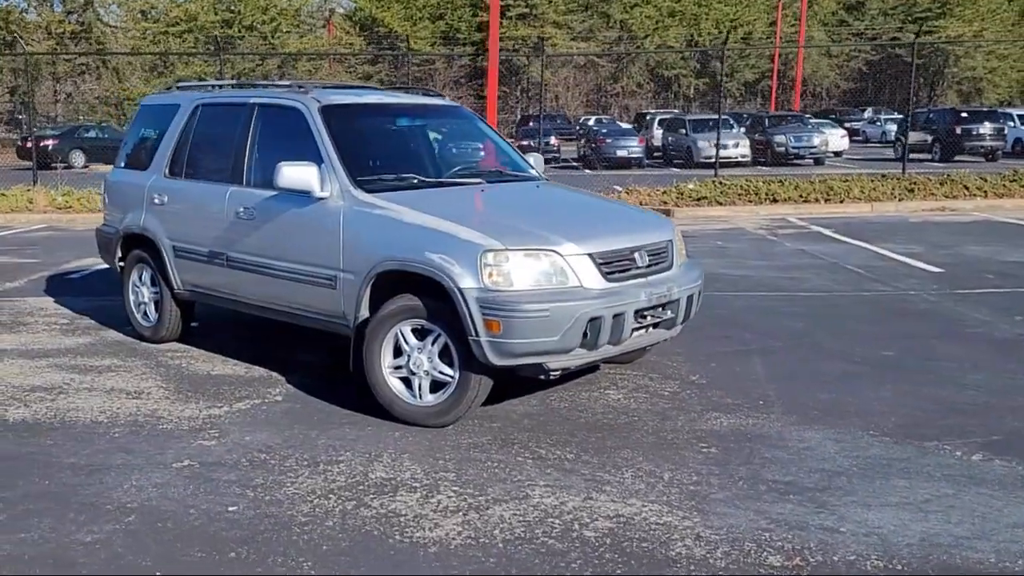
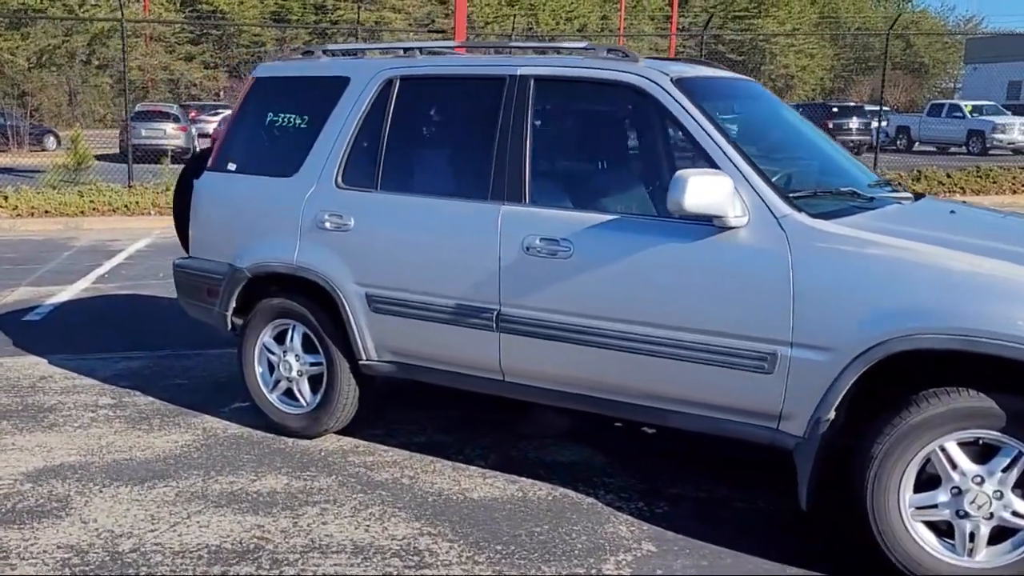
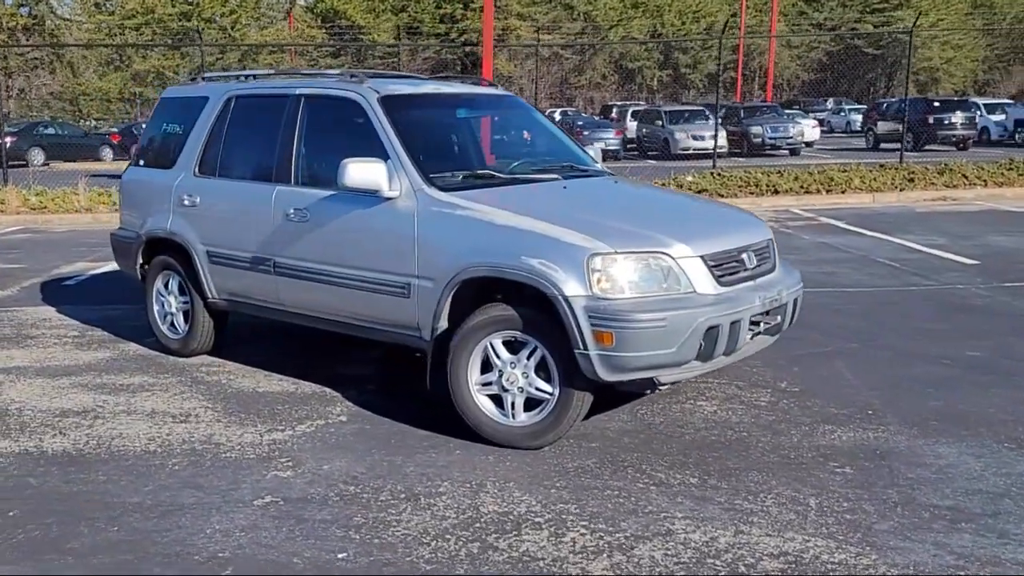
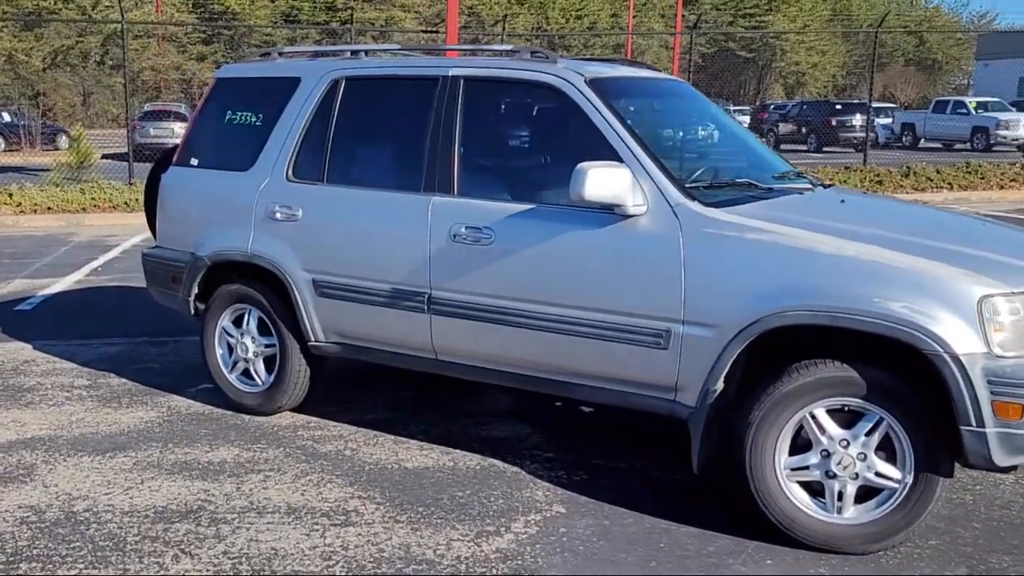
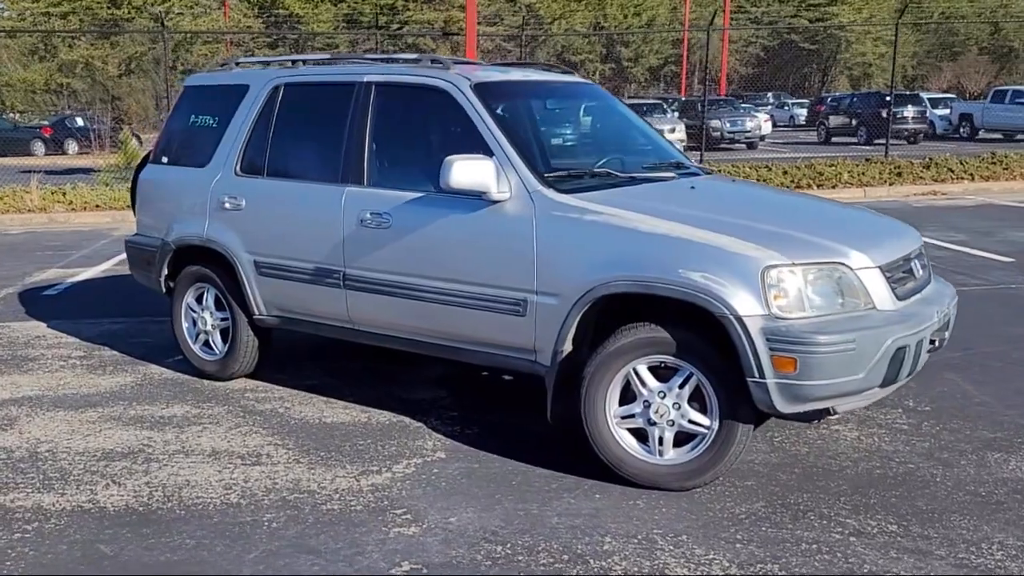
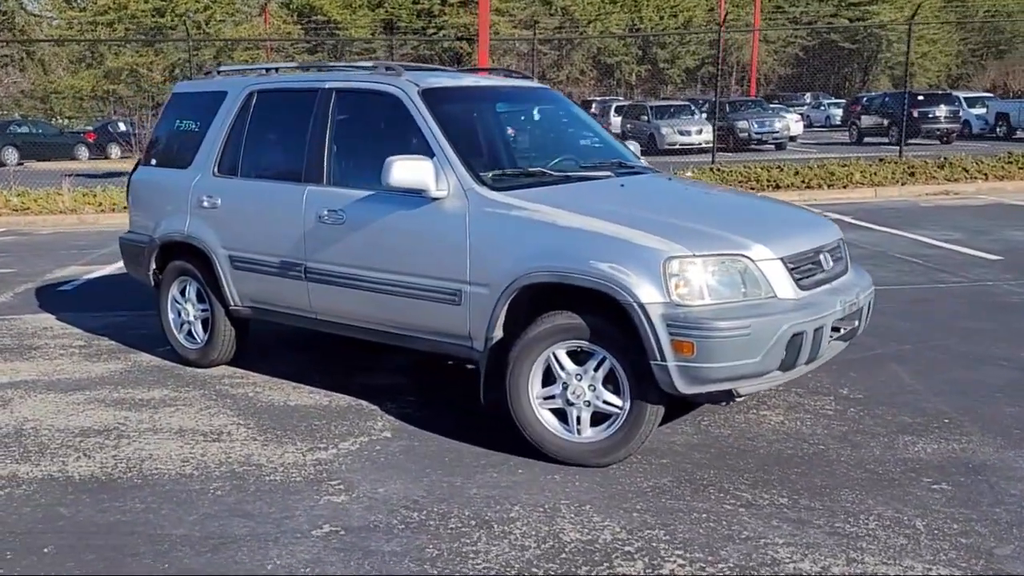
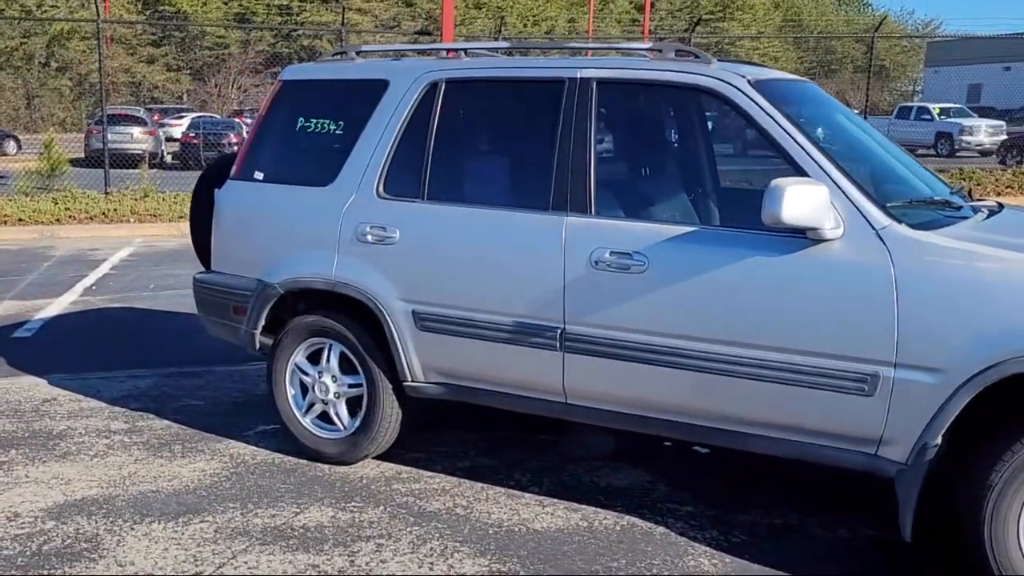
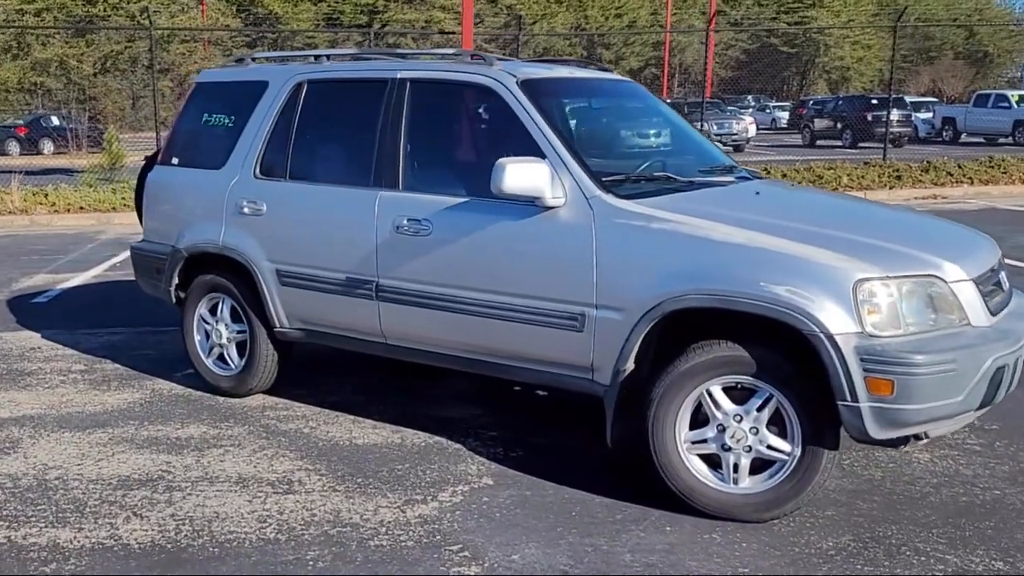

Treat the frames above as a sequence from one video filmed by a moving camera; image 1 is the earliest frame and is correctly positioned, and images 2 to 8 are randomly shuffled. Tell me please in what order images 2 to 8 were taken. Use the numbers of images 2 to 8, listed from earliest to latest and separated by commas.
3, 6, 5, 8, 4, 2, 7
